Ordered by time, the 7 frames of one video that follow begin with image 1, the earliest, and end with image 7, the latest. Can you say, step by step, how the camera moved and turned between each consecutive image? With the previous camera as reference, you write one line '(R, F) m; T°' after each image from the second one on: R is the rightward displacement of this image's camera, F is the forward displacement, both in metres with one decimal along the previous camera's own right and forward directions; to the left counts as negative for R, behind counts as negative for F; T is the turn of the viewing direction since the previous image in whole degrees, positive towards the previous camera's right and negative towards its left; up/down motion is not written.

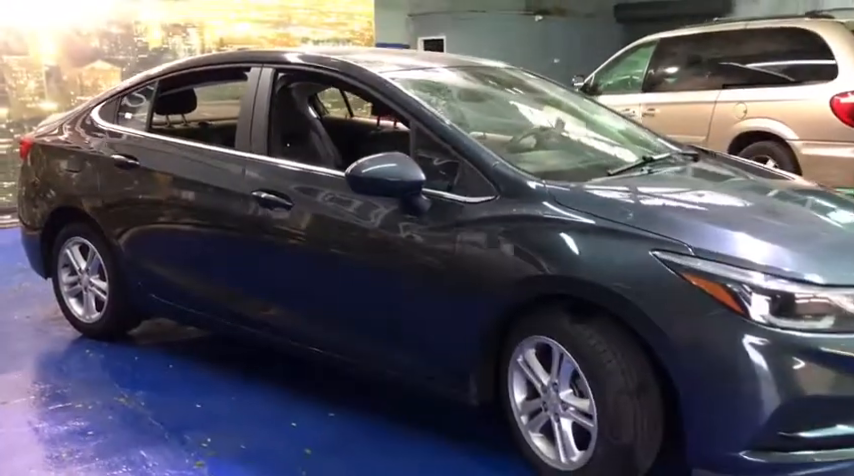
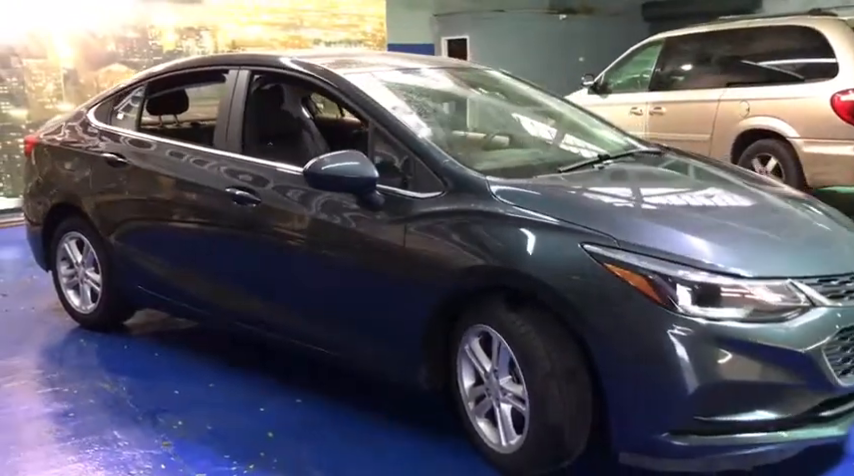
(+0.3, -0.1) m; -3°
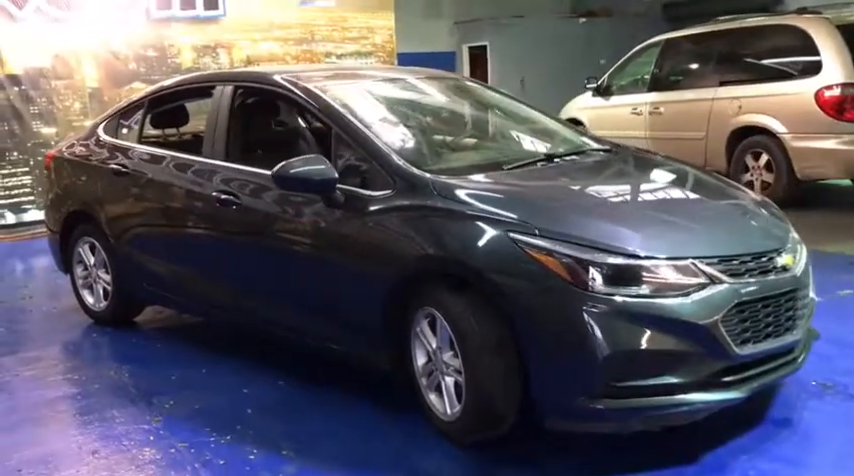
(+0.3, -0.3) m; -3°
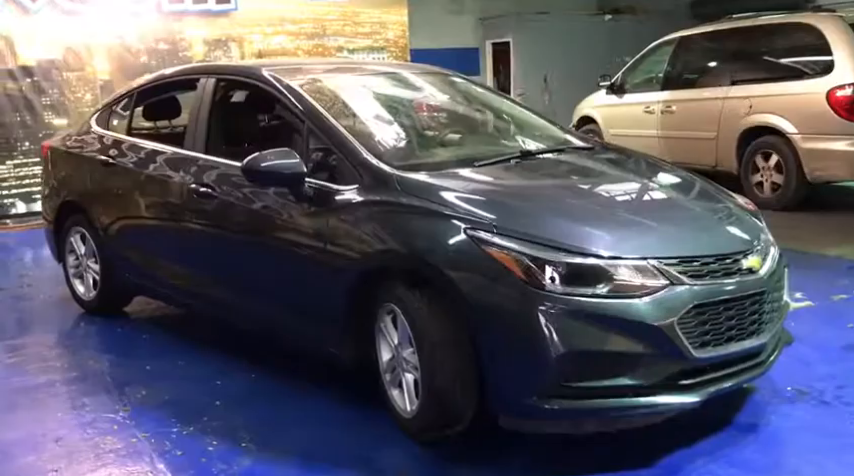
(+0.2, 0.0) m; -2°
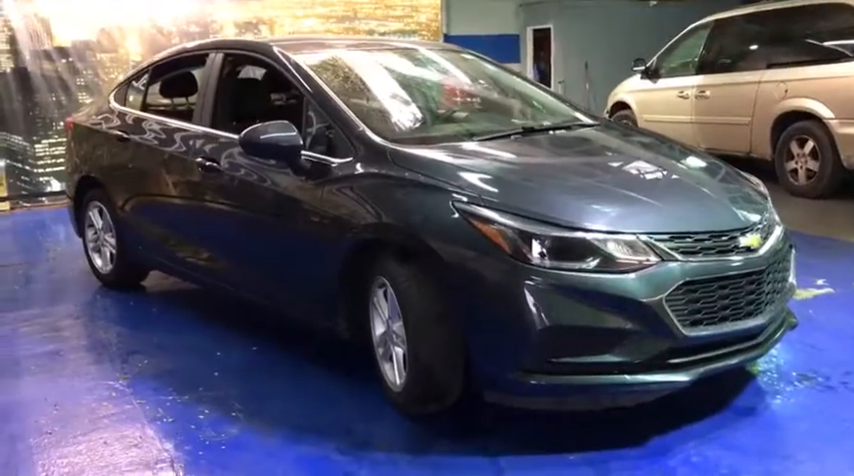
(+0.2, 0.0) m; -3°
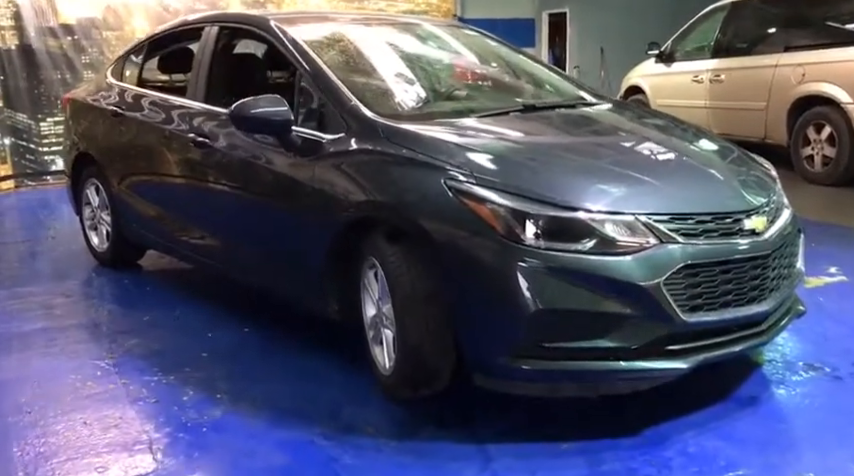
(+0.1, +0.1) m; -1°
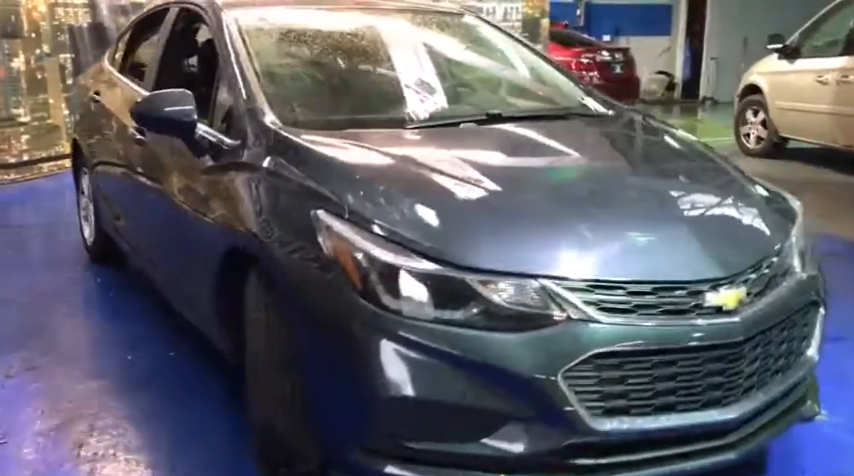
(+0.7, +0.6) m; -10°
